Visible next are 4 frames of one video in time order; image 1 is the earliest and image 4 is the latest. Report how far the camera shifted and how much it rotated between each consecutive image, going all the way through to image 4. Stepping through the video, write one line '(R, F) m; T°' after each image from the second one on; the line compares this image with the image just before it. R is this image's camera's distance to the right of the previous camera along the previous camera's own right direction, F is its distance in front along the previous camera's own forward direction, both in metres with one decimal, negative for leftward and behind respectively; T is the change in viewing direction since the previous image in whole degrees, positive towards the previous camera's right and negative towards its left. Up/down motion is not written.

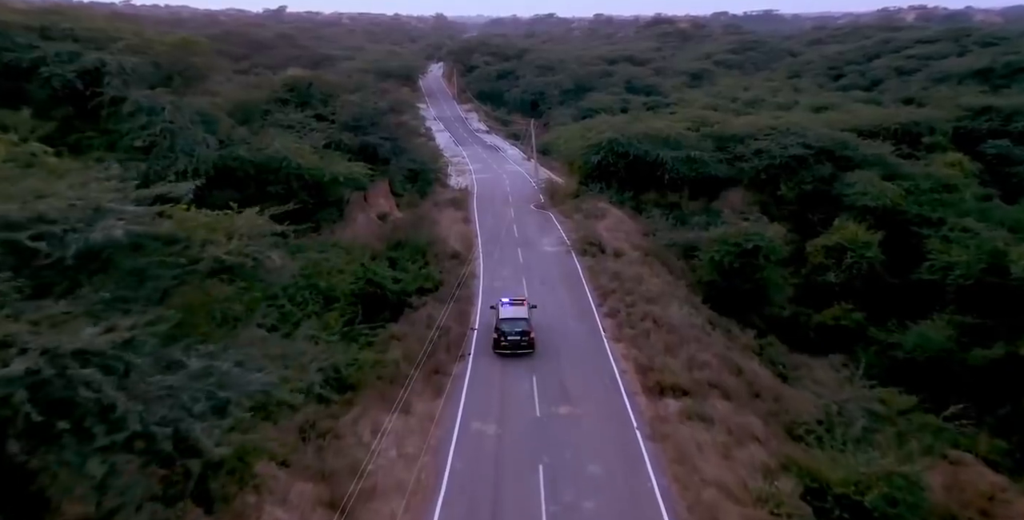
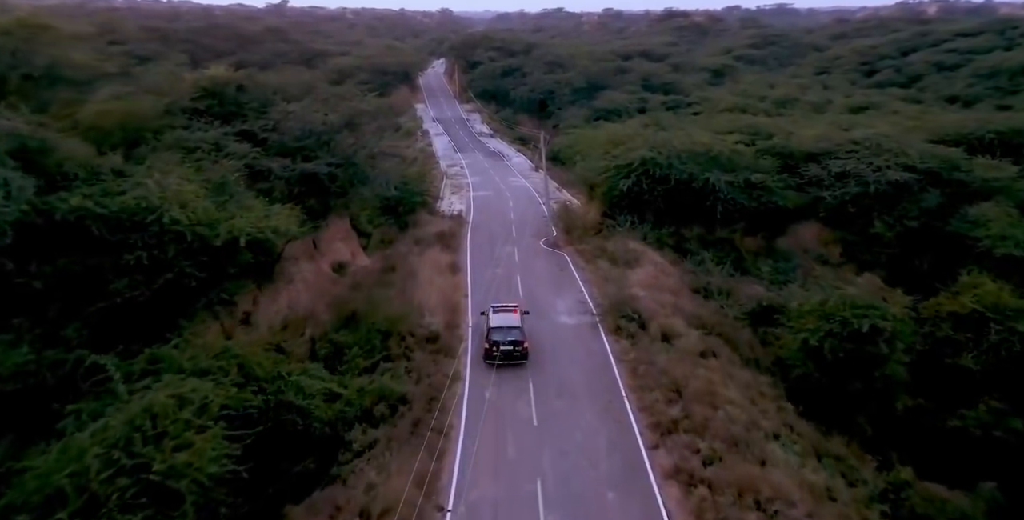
(+0.2, +11.0) m; -1°
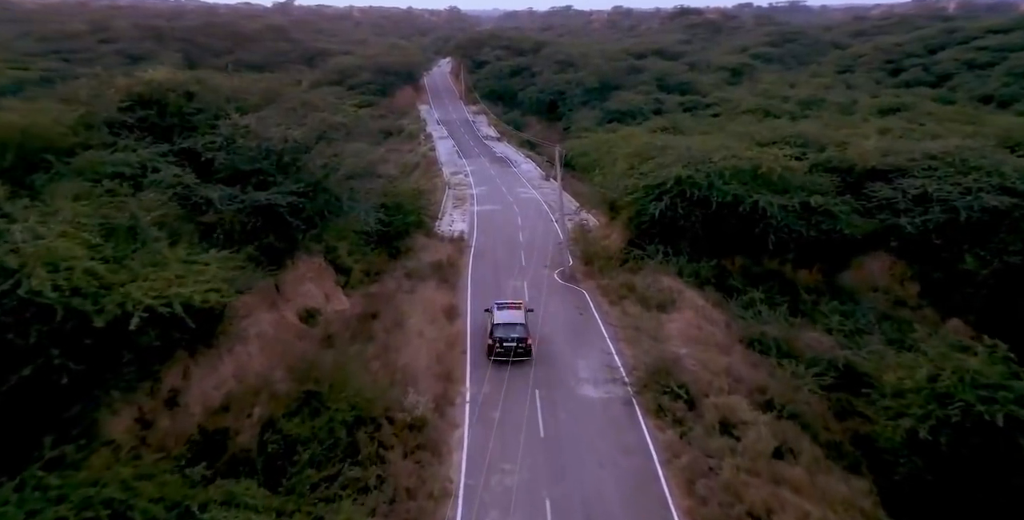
(-0.1, +5.9) m; -1°
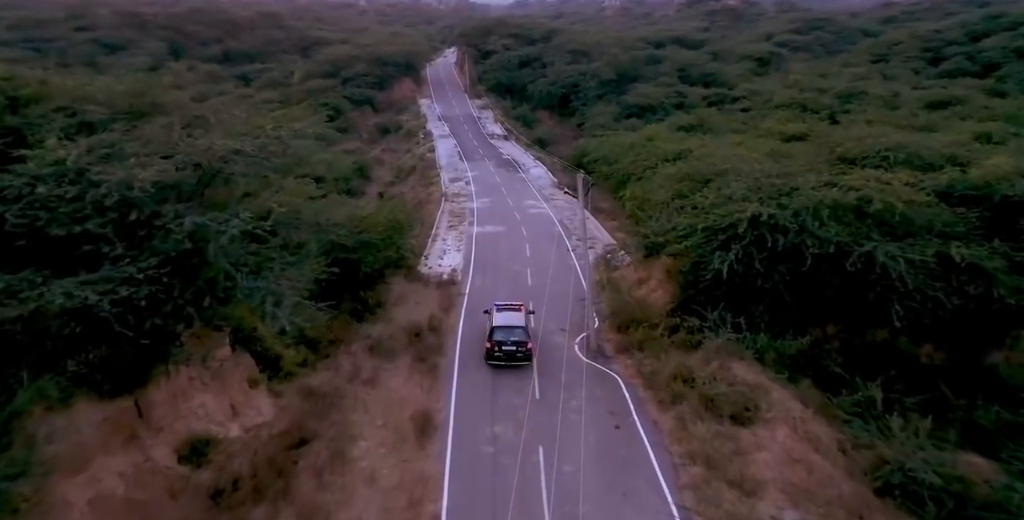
(+0.2, +9.1) m; -1°
